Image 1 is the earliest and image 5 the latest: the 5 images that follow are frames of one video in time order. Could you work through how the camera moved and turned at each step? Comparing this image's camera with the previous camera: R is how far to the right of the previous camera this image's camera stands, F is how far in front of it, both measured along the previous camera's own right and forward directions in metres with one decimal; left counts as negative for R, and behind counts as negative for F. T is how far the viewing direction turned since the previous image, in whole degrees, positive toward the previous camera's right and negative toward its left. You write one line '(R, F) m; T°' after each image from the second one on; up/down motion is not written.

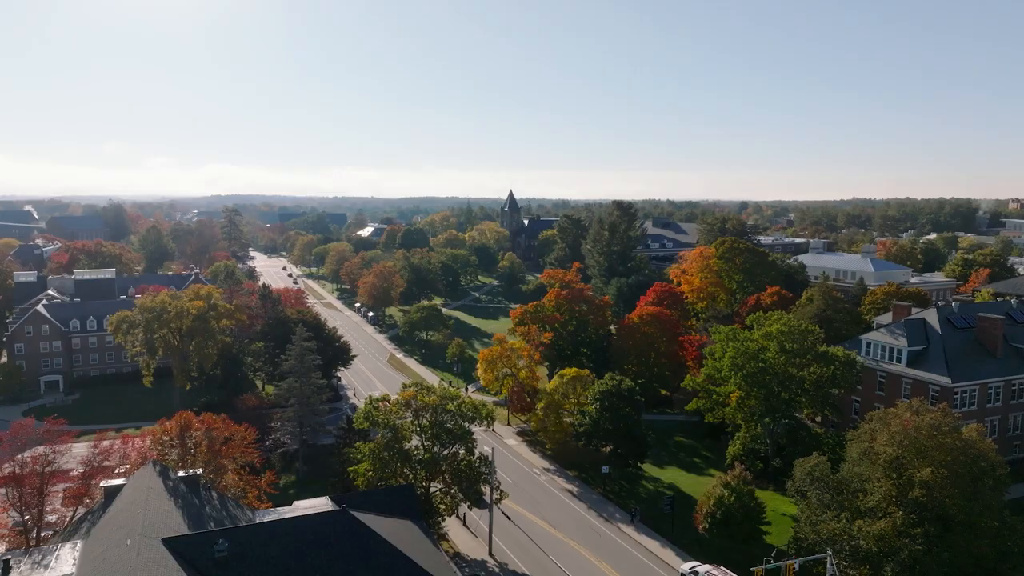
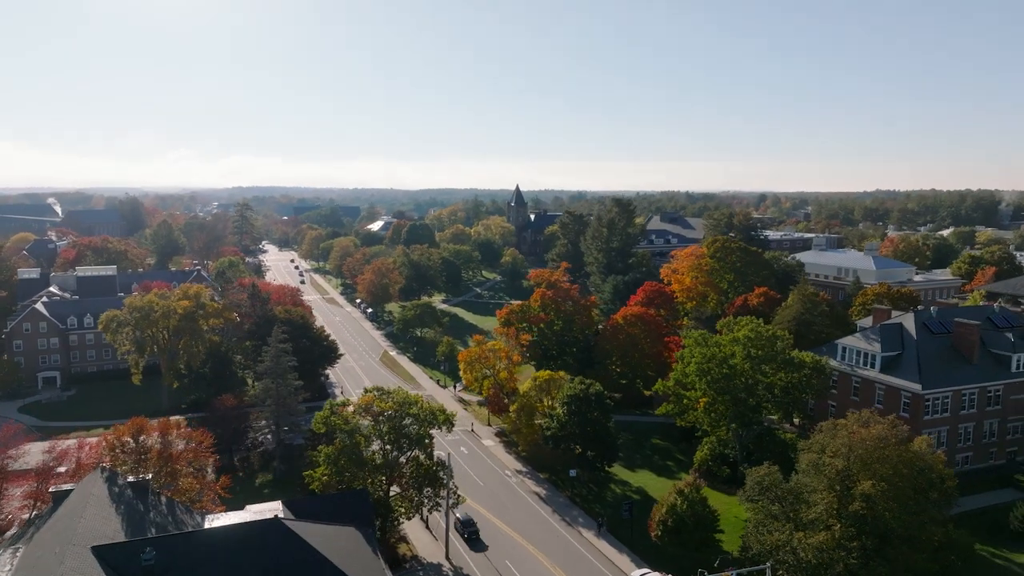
(+3.2, -0.2) m; -2°
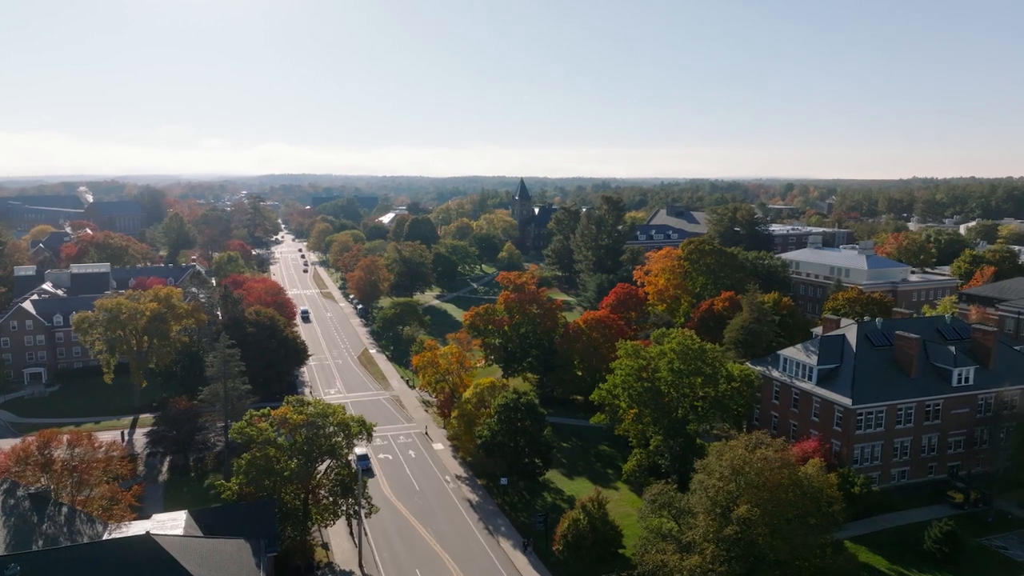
(+6.2, -0.4) m; -2°
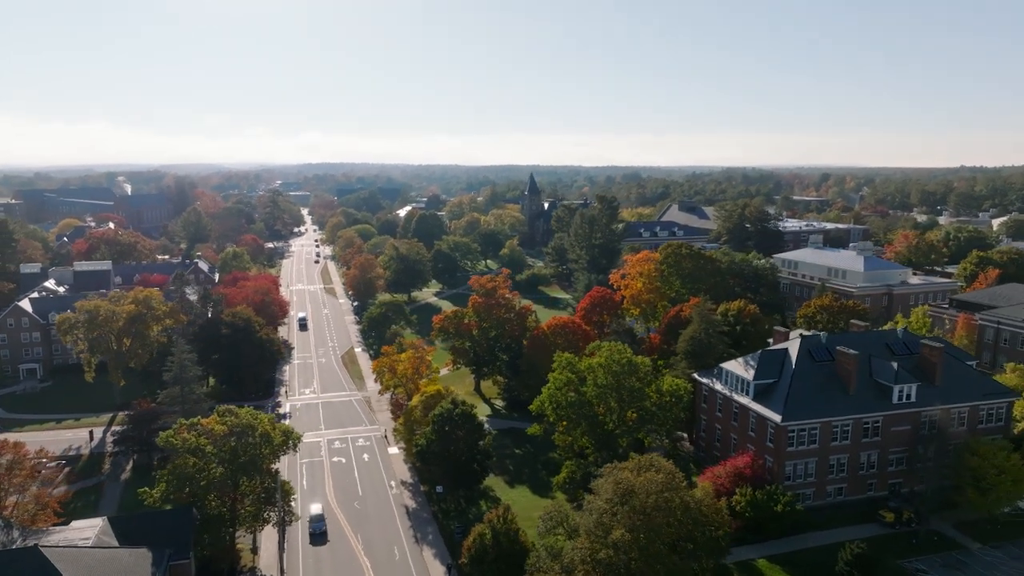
(+6.5, -0.4) m; -3°
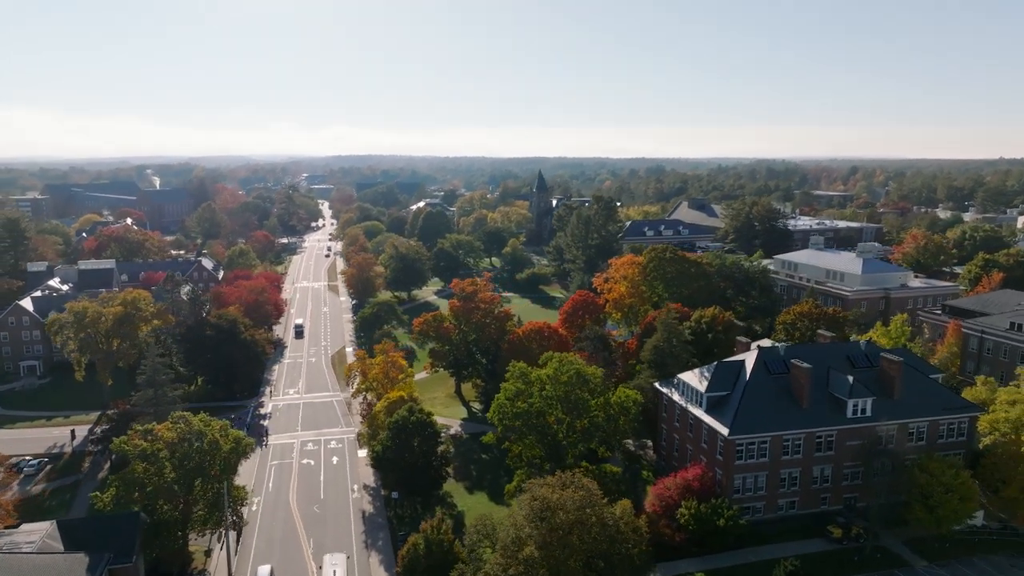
(+4.8, -0.4) m; -2°
